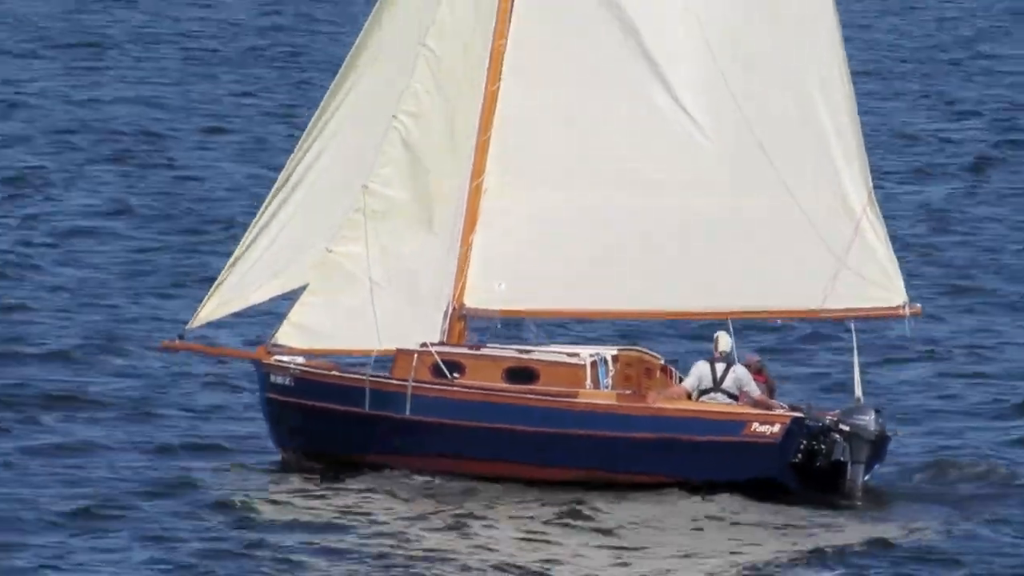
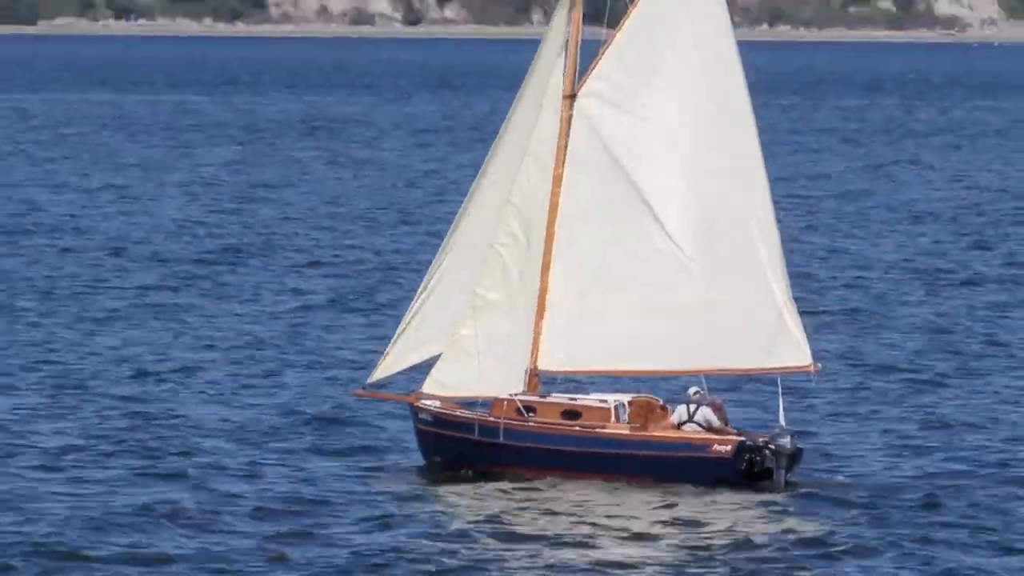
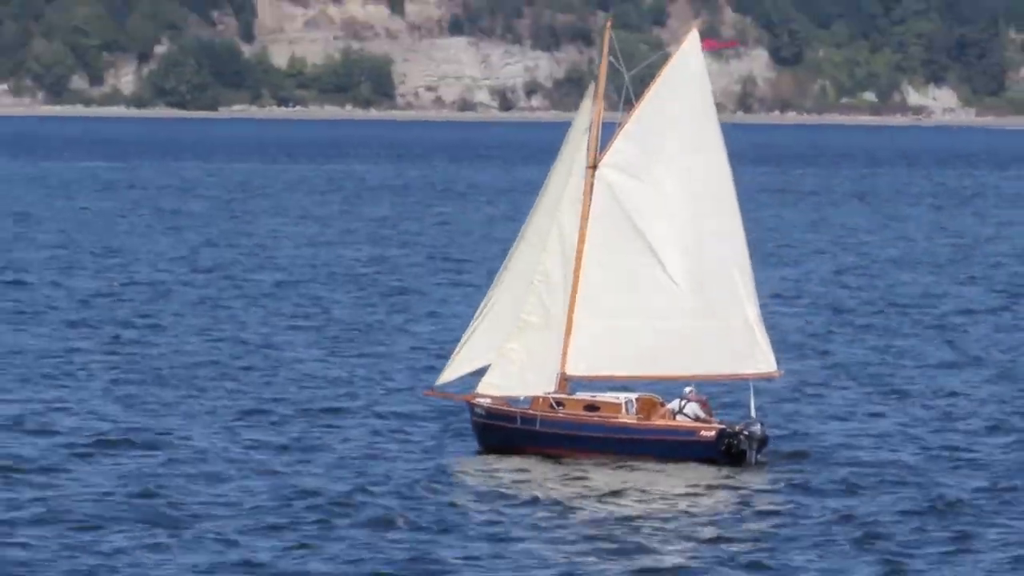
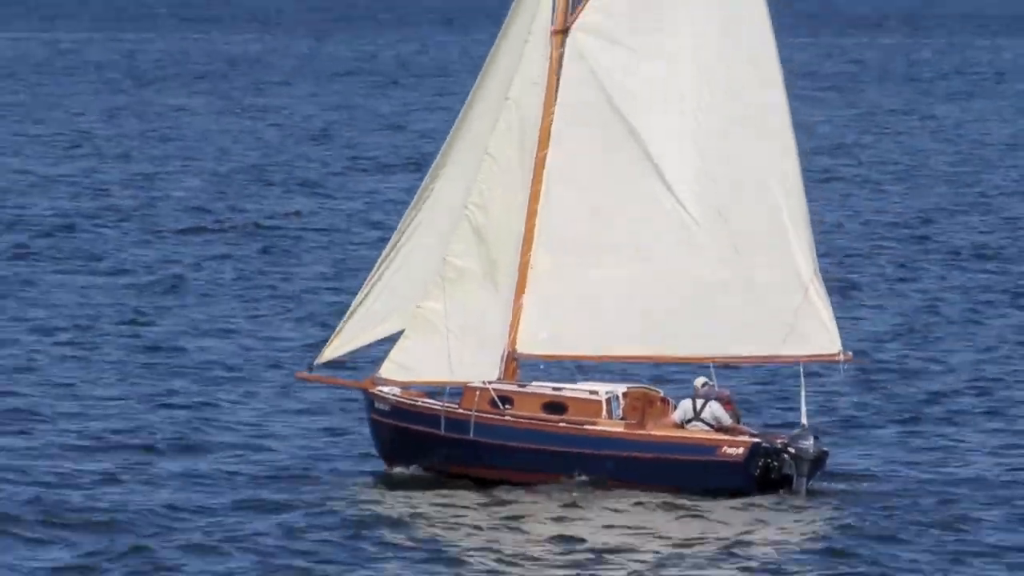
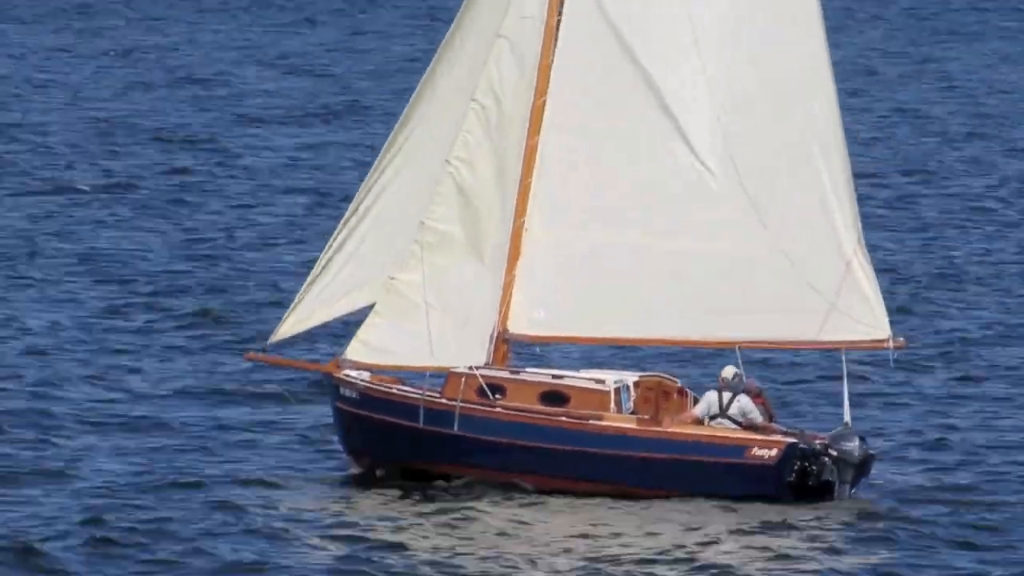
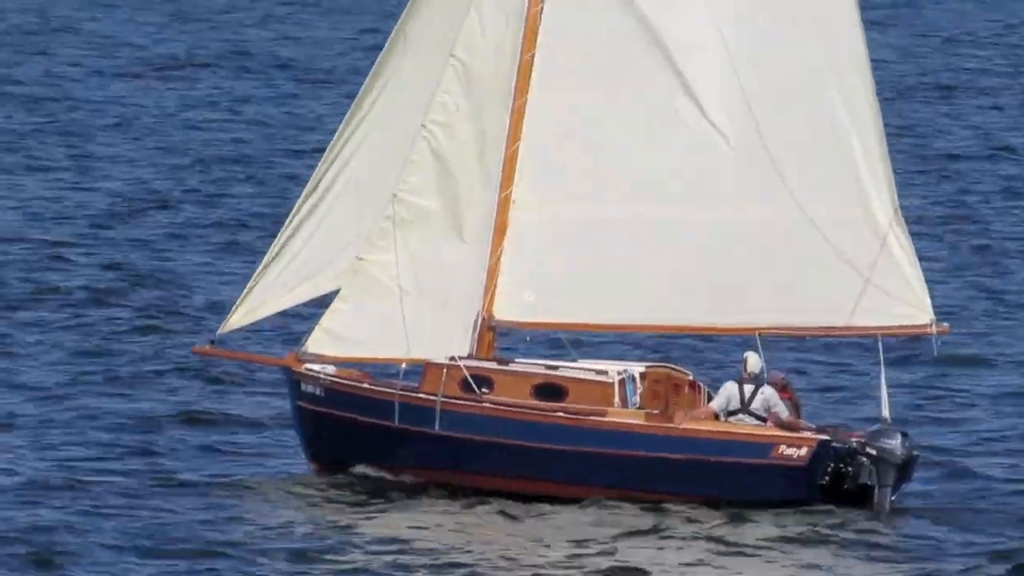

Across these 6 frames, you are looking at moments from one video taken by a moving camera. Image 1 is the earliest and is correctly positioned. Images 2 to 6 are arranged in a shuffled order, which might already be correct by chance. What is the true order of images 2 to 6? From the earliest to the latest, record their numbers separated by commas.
6, 5, 4, 2, 3
